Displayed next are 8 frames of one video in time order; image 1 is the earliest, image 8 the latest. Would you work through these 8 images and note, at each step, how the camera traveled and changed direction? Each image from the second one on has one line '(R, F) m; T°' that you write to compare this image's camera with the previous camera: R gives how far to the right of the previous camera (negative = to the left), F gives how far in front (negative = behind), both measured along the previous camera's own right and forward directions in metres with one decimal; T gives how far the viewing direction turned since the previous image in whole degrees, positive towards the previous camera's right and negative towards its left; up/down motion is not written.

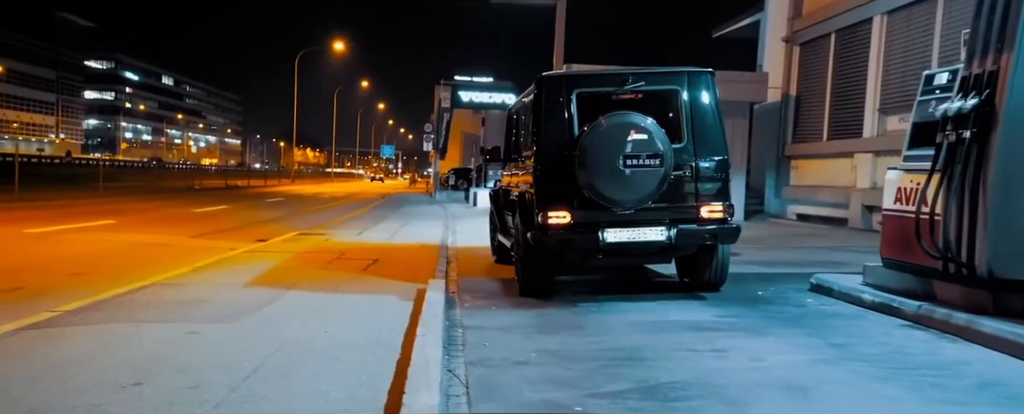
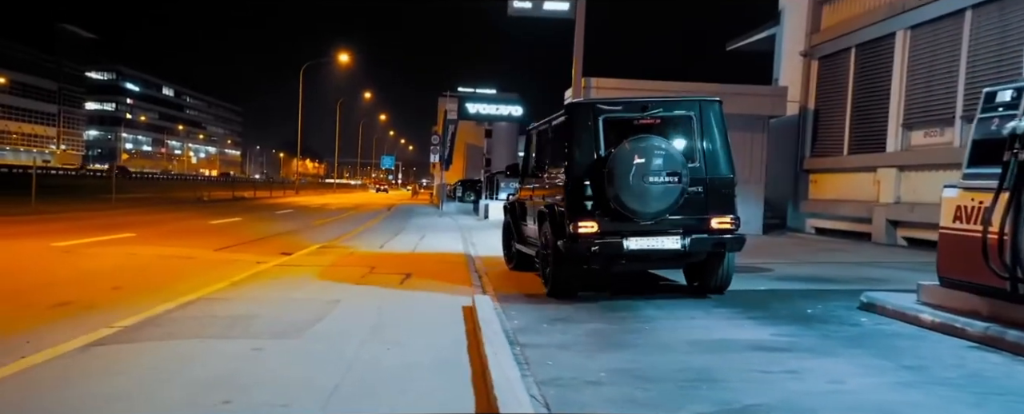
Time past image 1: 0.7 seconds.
(-0.4, 0.0) m; -1°
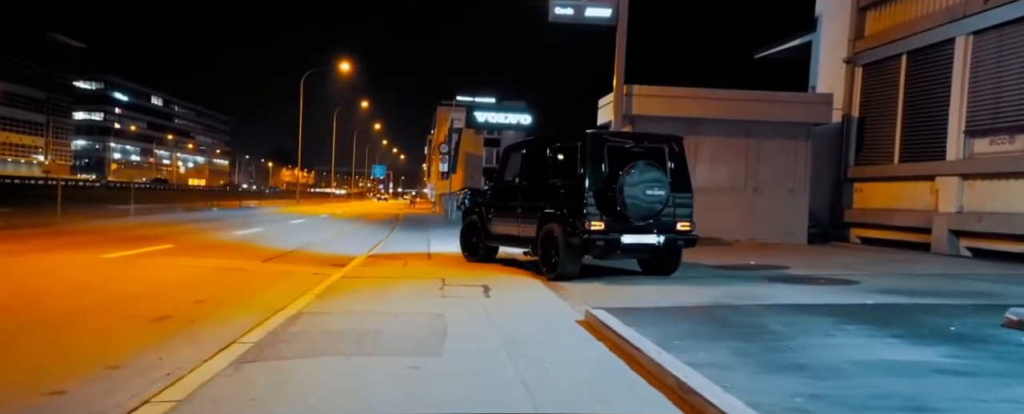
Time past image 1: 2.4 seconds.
(-1.1, +0.2) m; -1°
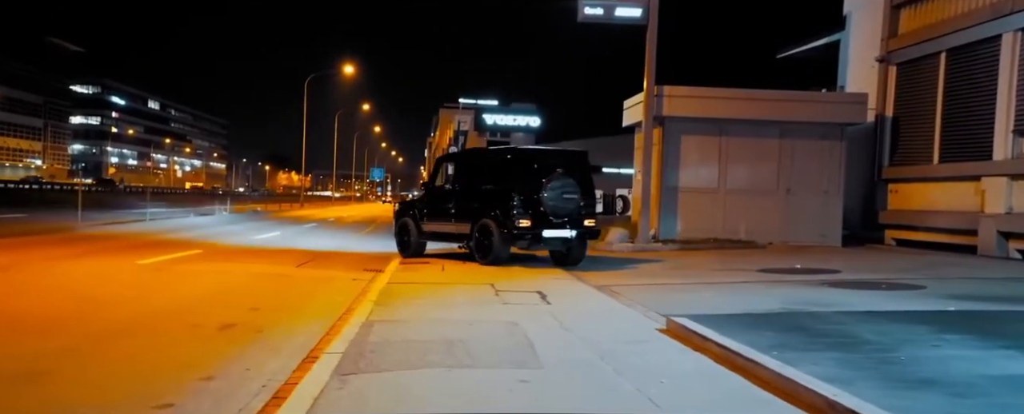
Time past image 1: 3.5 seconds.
(-0.7, +0.2) m; -1°
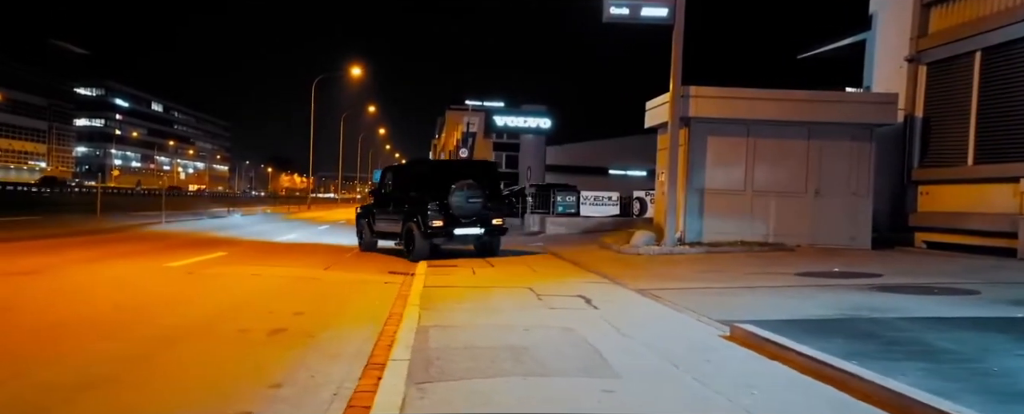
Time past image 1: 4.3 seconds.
(-0.5, +0.1) m; -1°
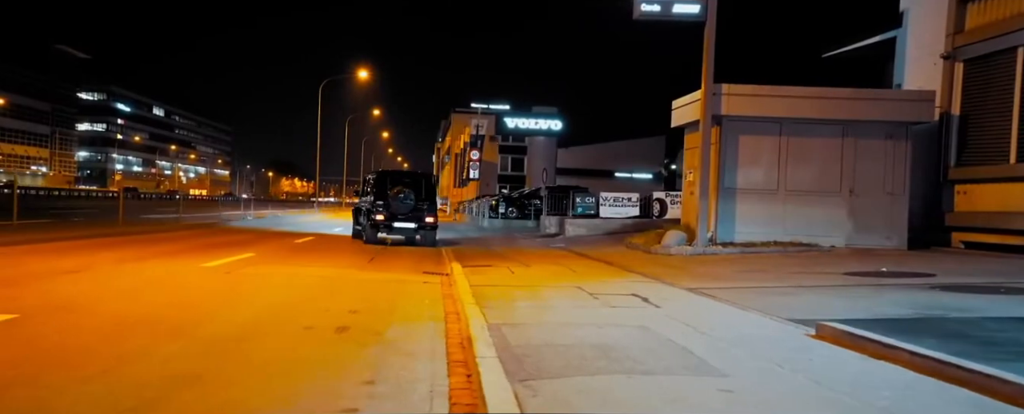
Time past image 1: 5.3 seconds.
(-0.6, +0.2) m; -1°
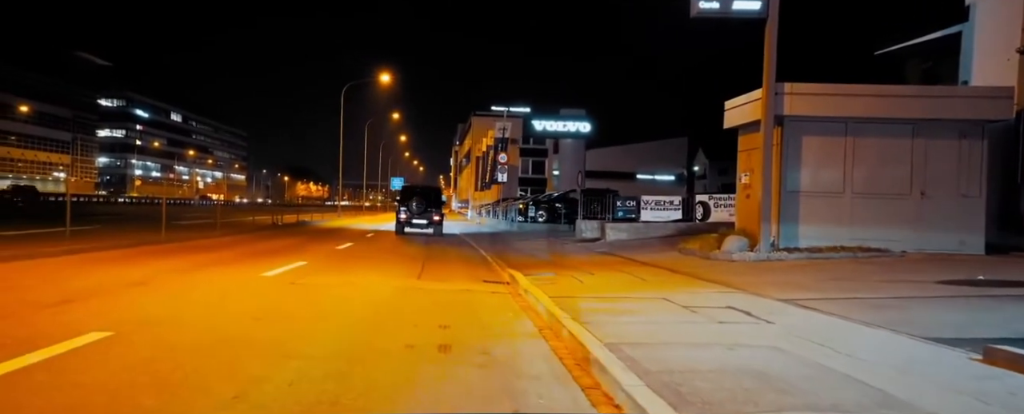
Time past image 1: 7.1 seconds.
(-0.9, +0.5) m; -3°
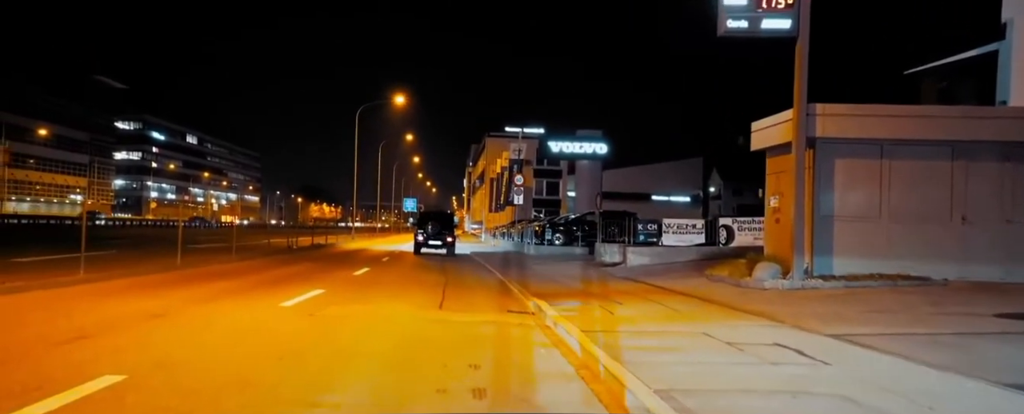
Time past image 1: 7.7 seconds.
(-0.2, +0.5) m; -2°
